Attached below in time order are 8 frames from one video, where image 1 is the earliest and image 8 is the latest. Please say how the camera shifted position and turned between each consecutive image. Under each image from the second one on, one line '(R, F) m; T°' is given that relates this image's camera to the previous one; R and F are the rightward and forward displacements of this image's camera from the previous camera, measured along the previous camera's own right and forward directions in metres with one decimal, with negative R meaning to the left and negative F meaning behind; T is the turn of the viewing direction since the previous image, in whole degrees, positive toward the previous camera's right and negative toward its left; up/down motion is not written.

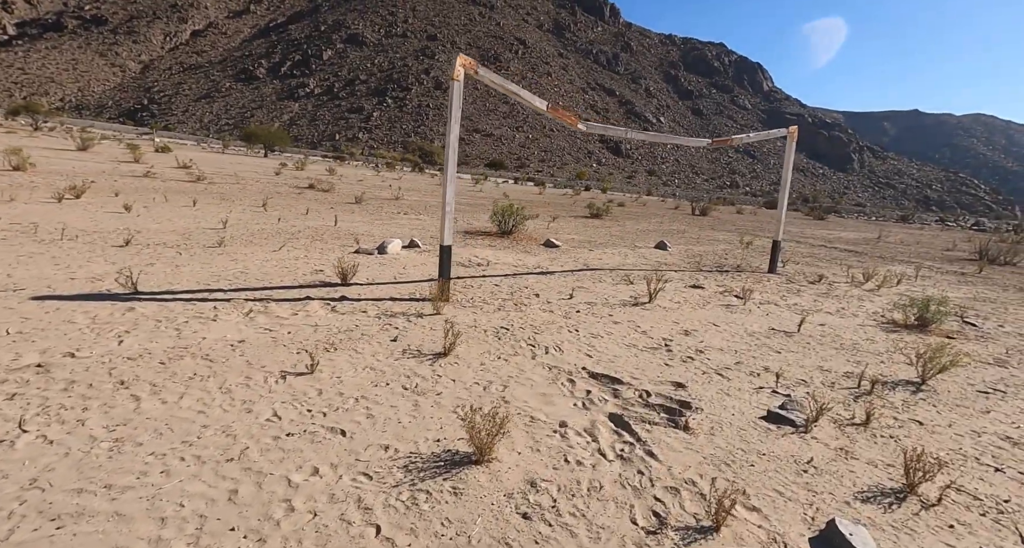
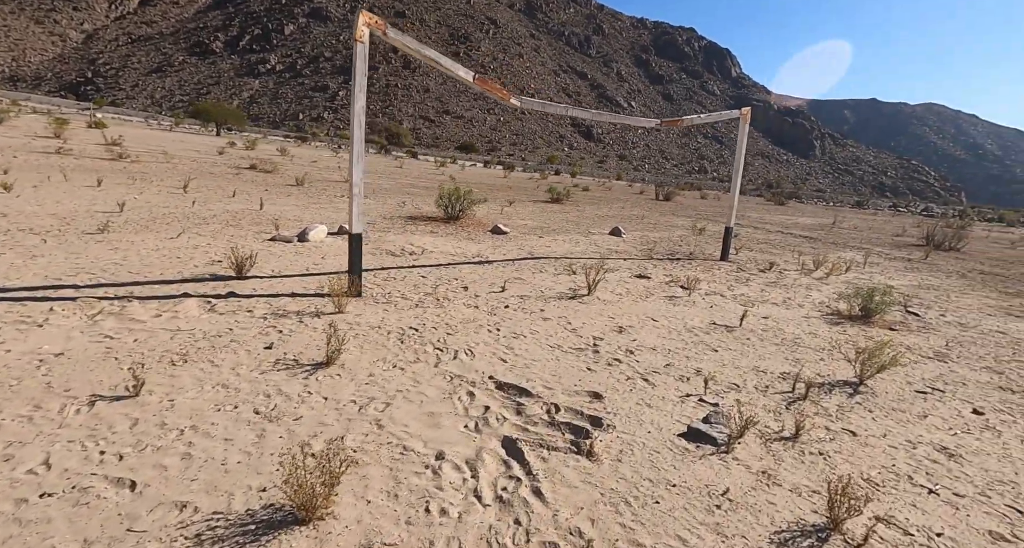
(+0.5, +0.5) m; +3°
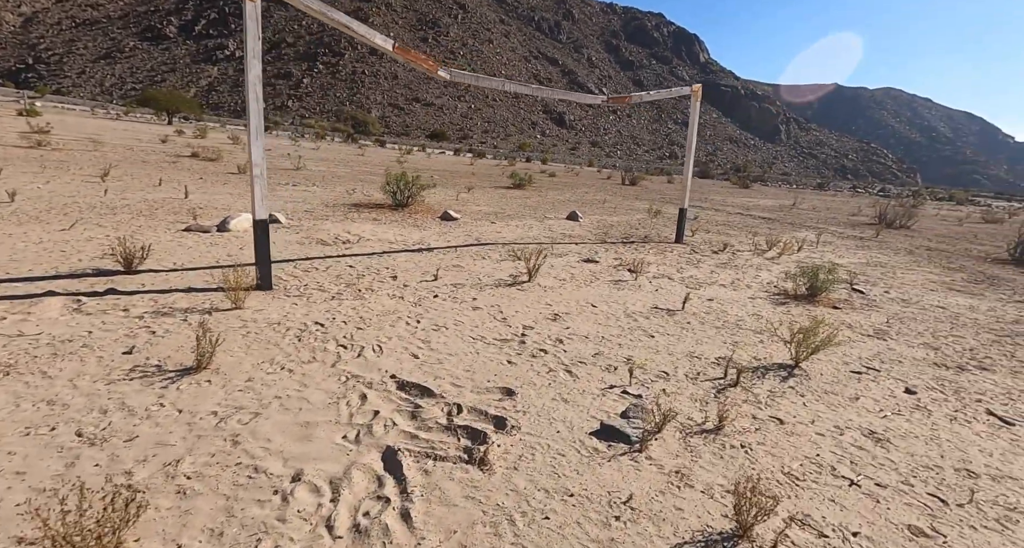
(+0.4, +0.4) m; +3°
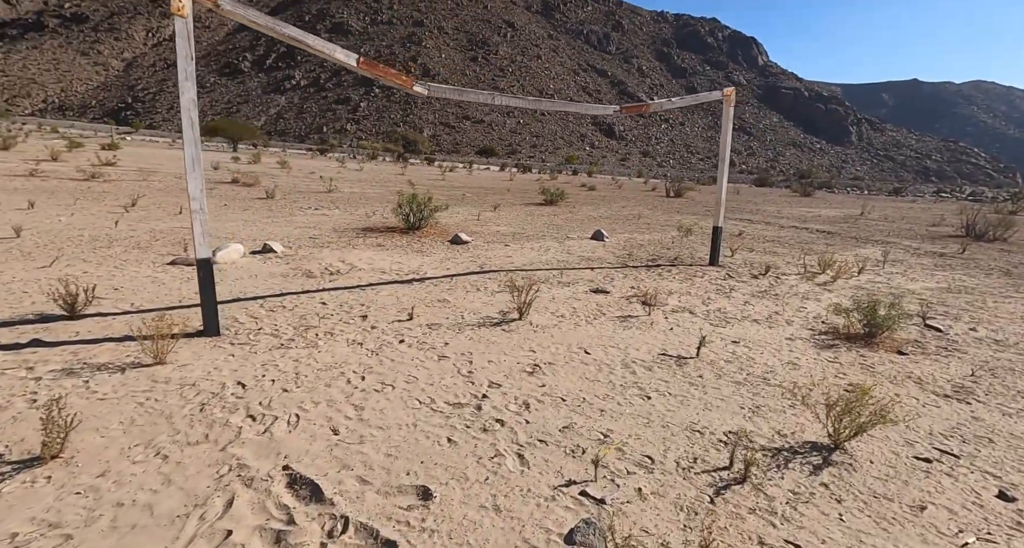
(+0.6, +0.8) m; -6°
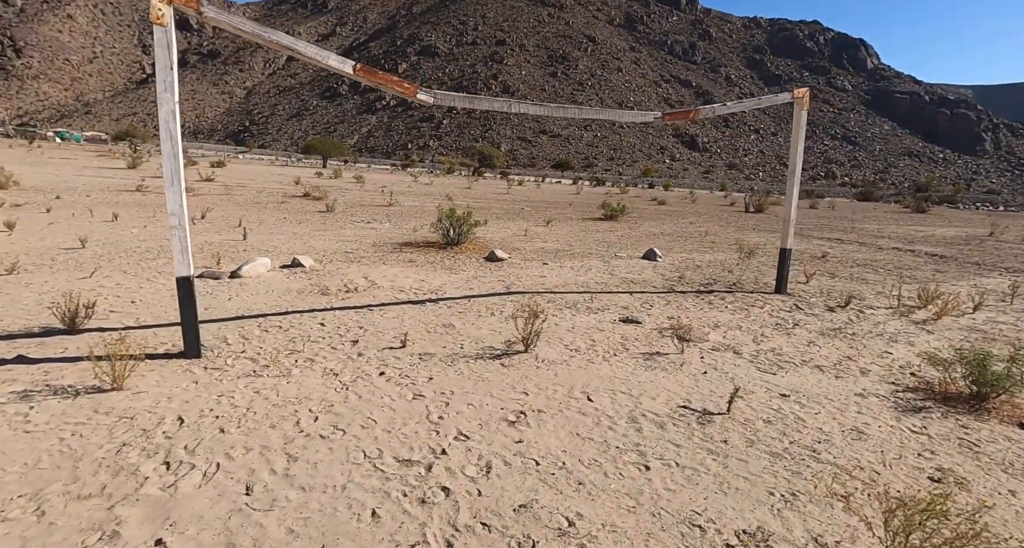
(+0.6, +0.6) m; -8°
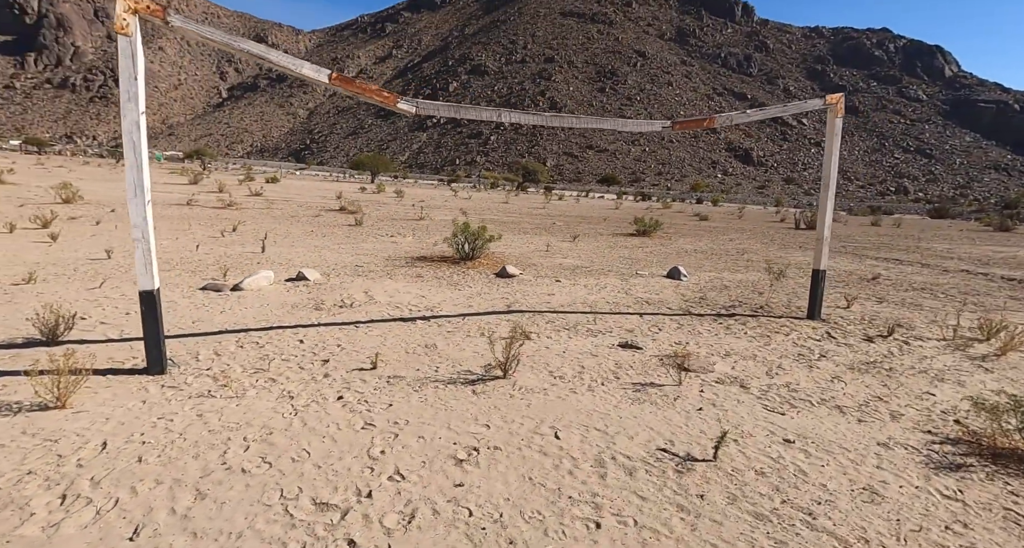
(+0.5, +0.4) m; -5°
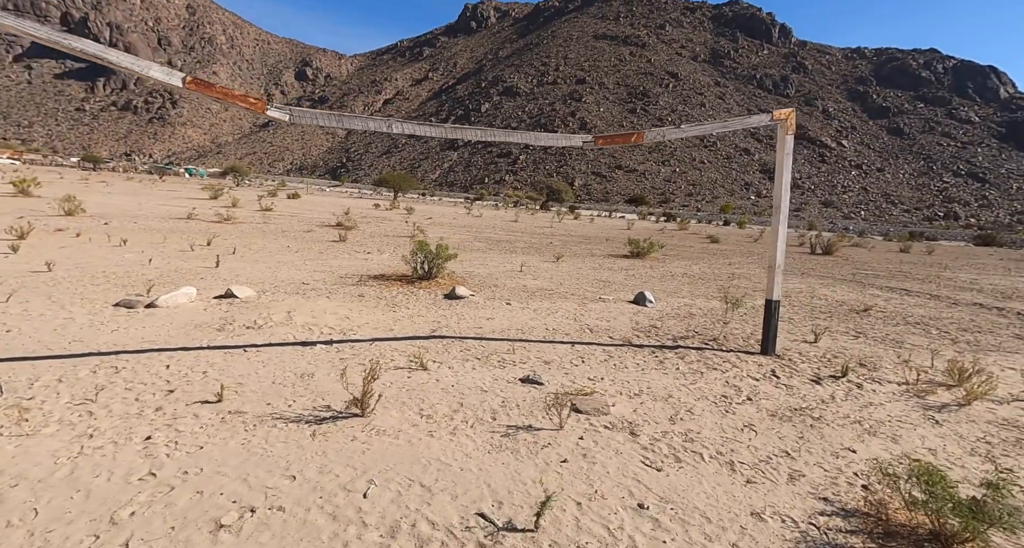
(+1.1, +0.5) m; -3°
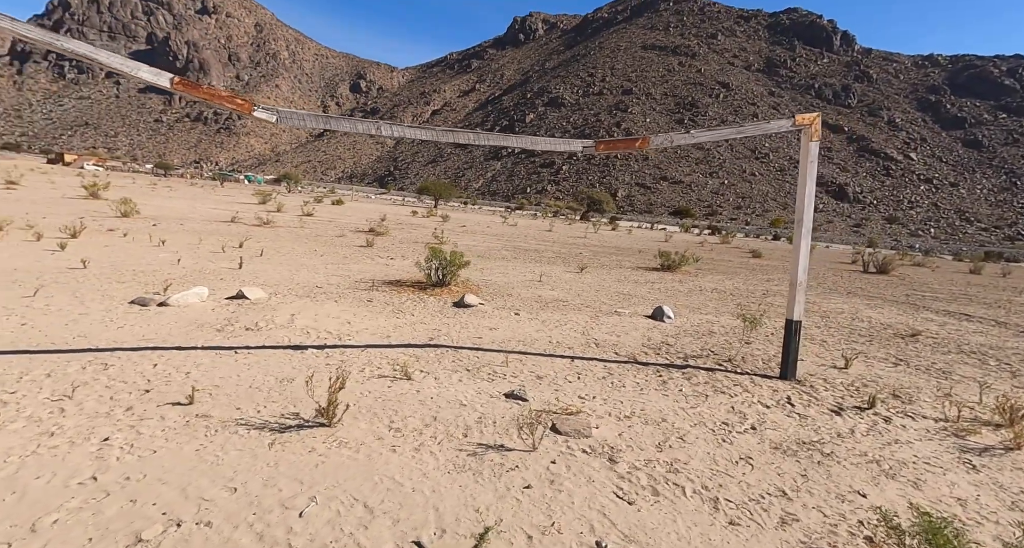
(+0.4, +0.2) m; -4°
